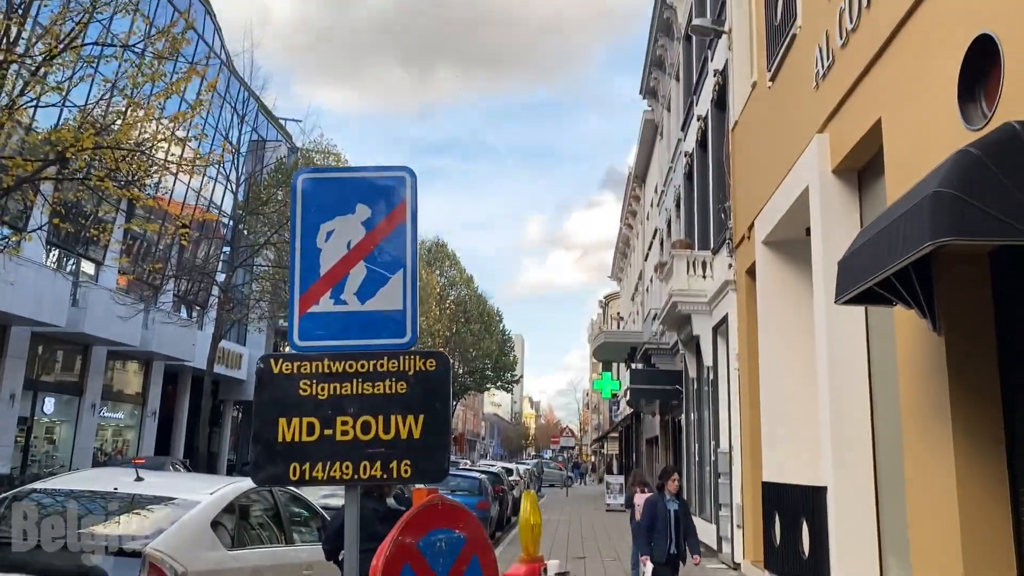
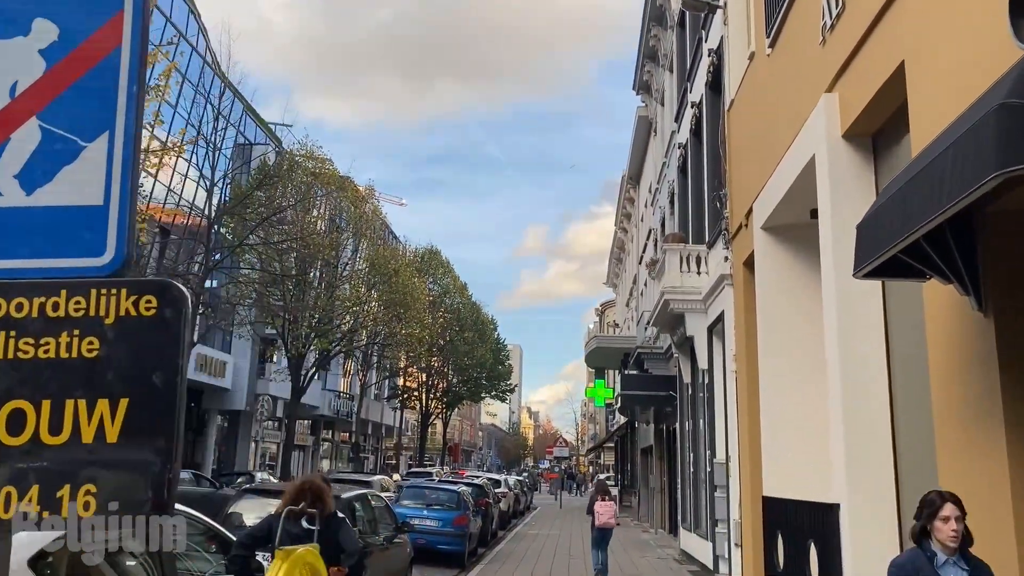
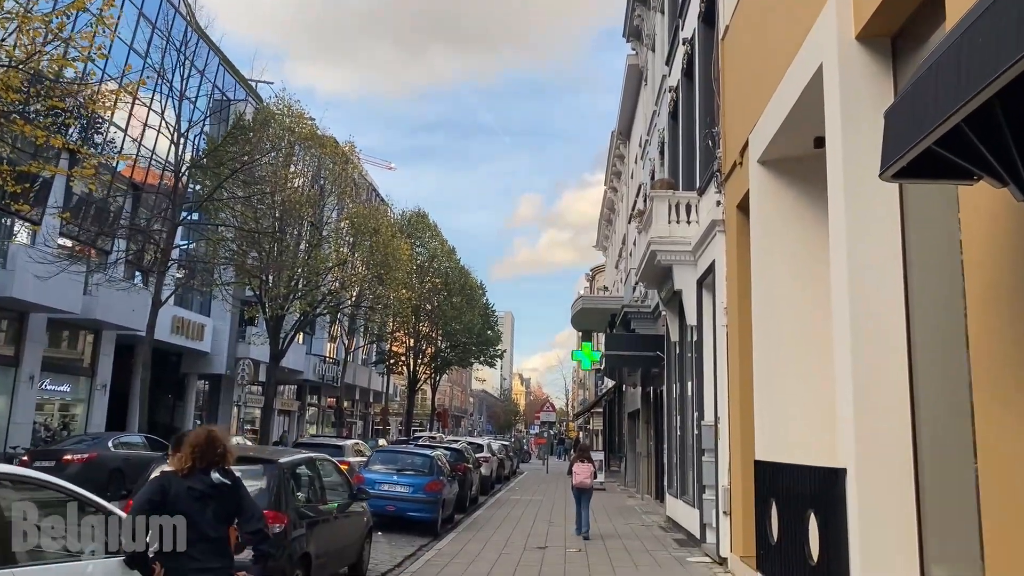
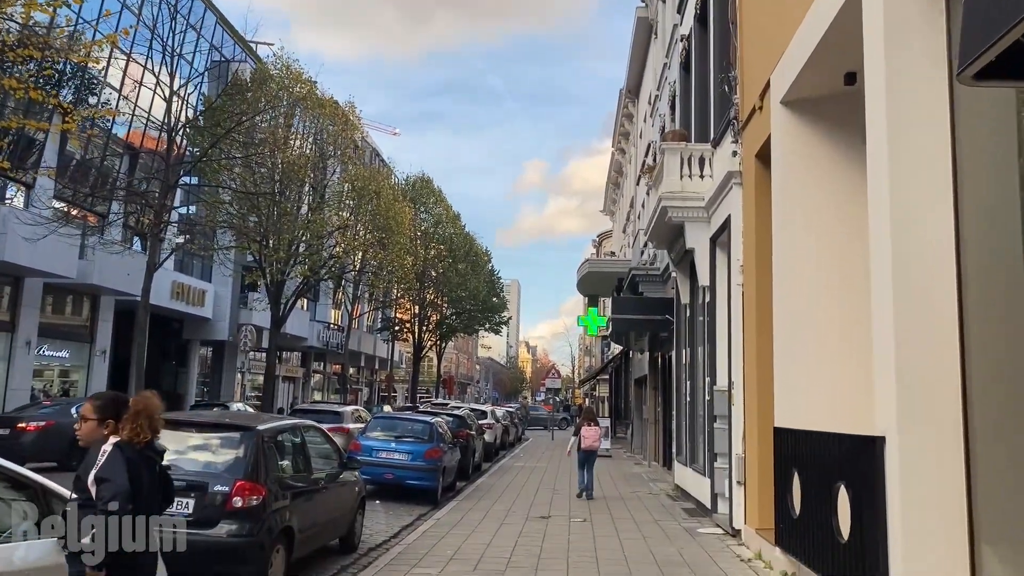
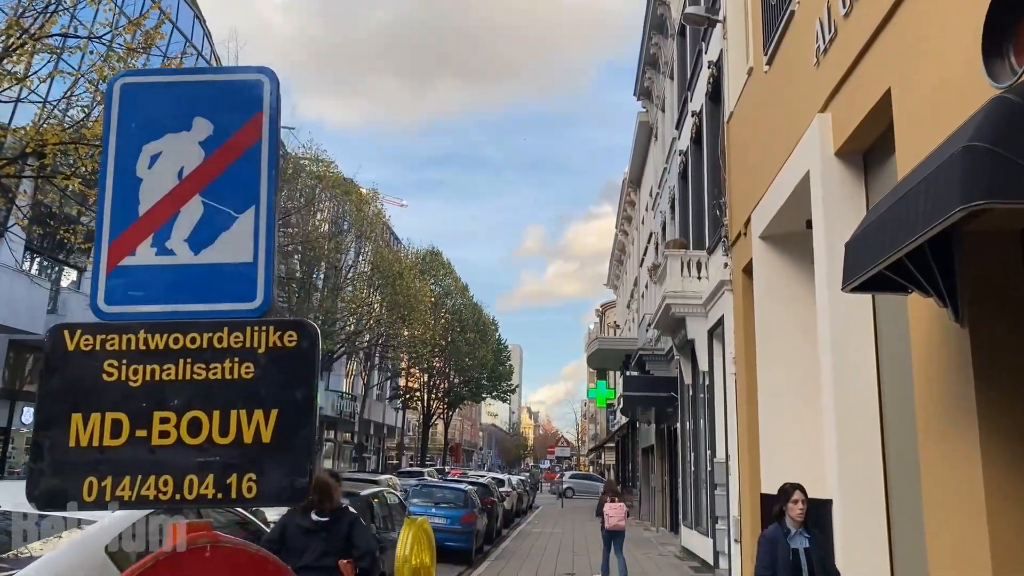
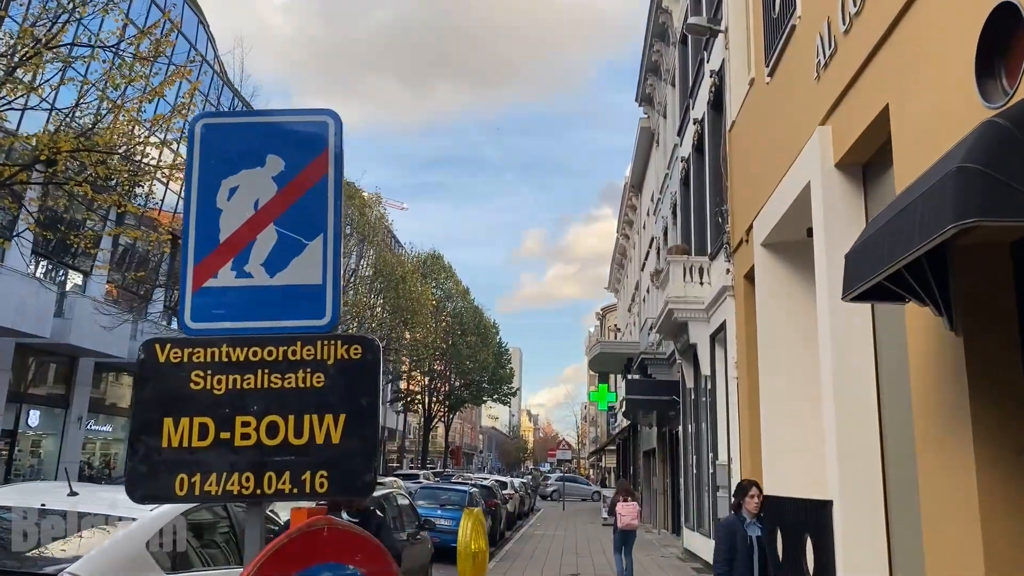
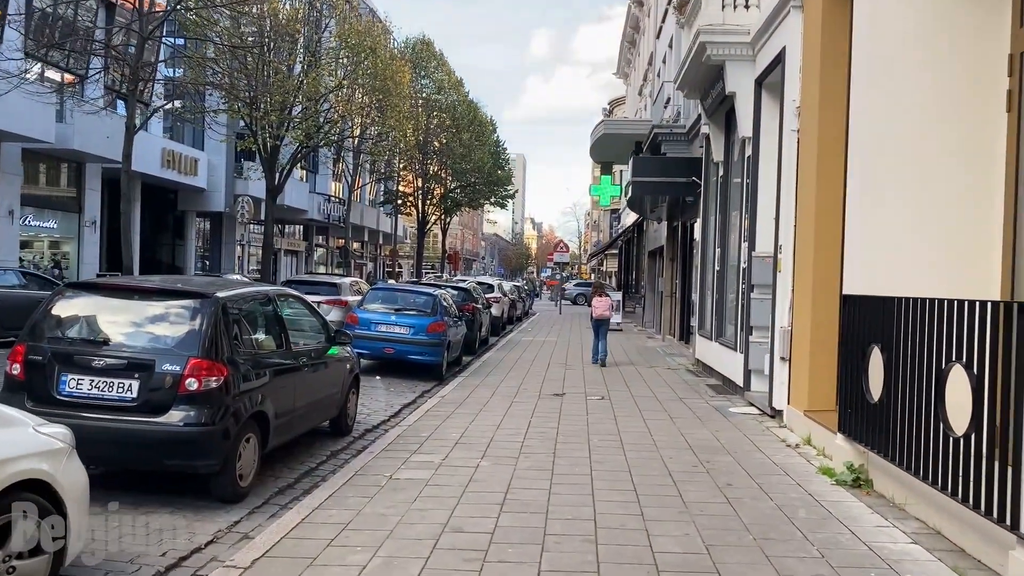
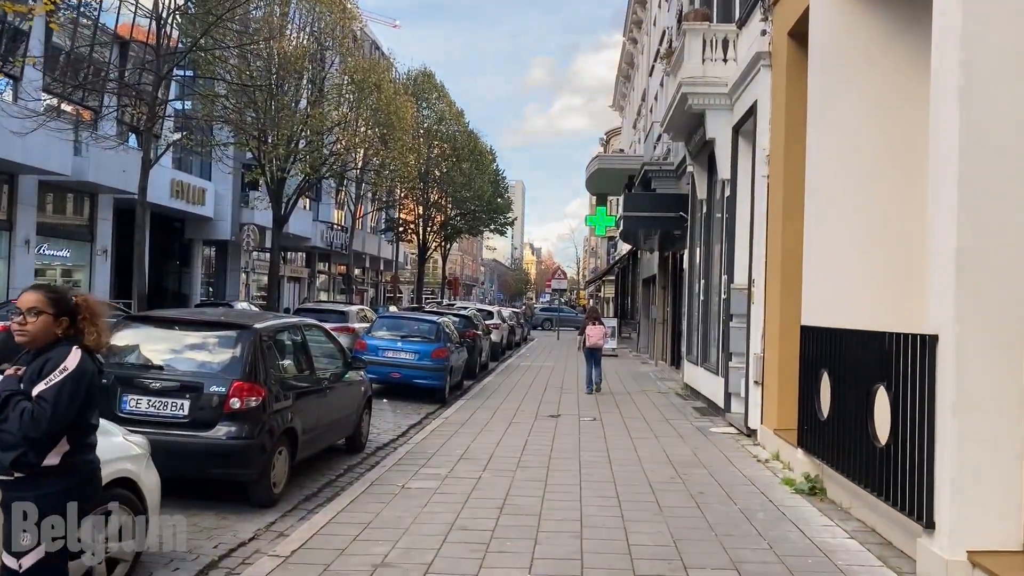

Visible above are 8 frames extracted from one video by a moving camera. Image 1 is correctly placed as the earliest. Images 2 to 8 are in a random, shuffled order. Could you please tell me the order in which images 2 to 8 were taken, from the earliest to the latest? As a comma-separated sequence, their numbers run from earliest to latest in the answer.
6, 5, 2, 3, 4, 8, 7
